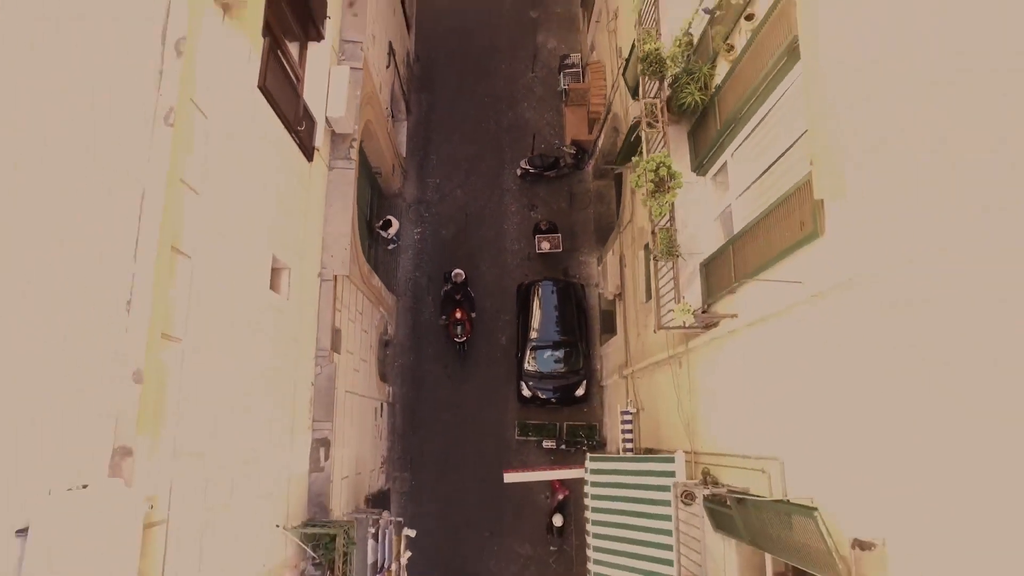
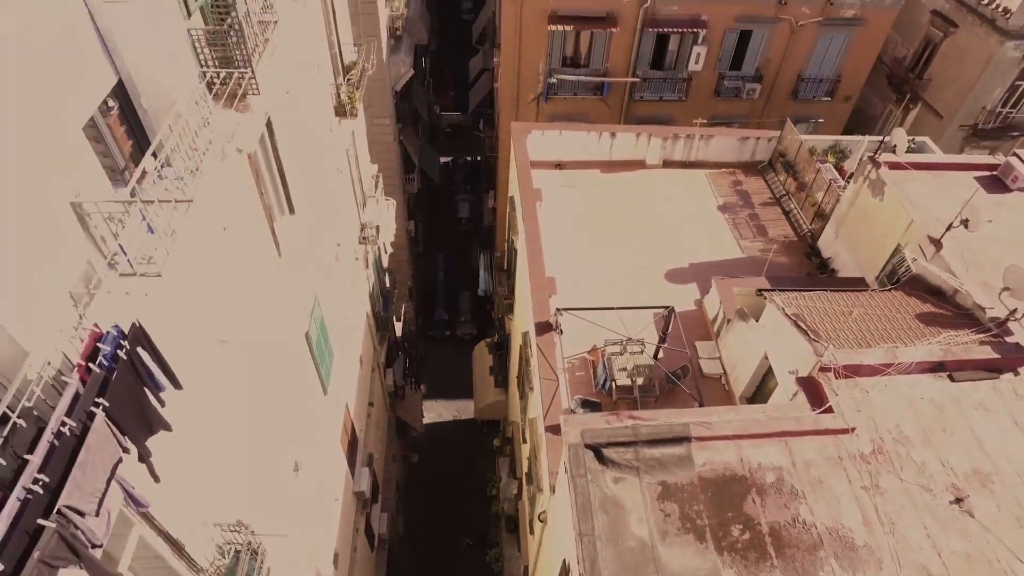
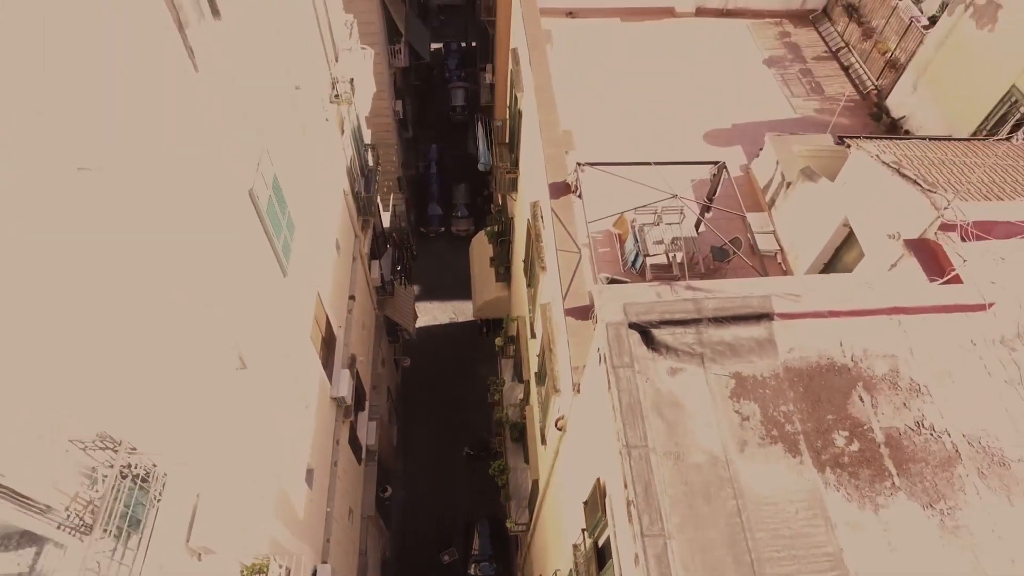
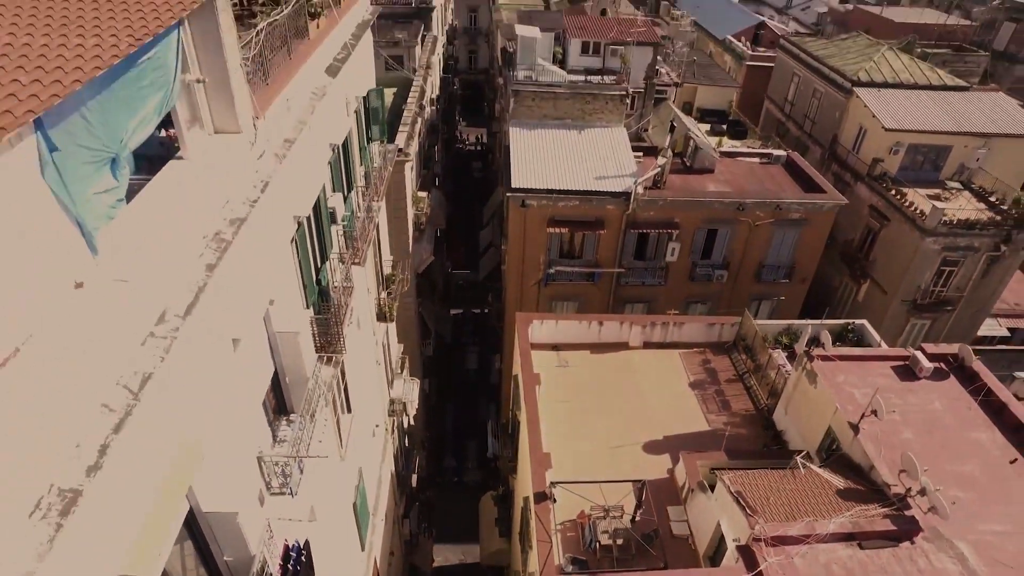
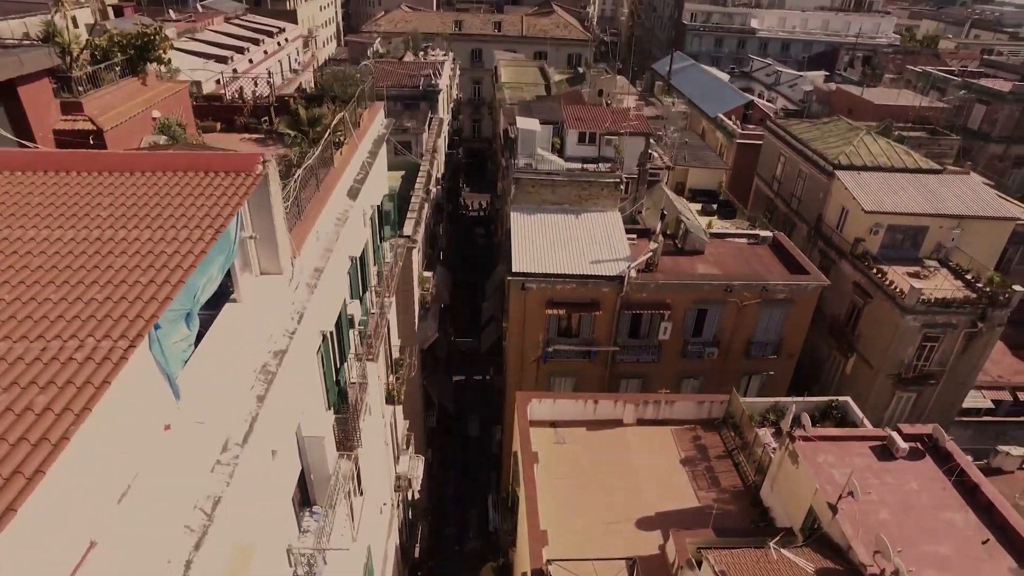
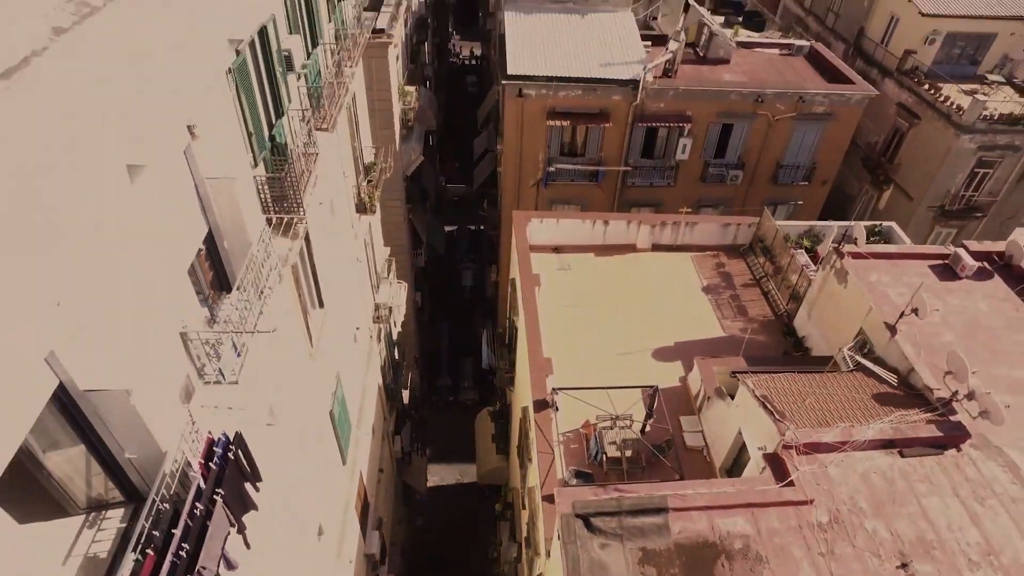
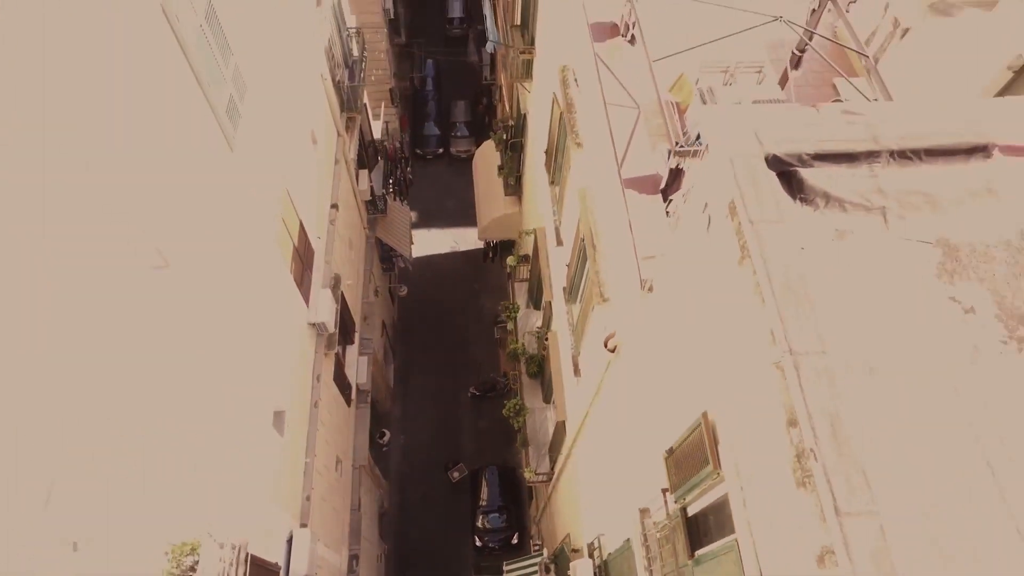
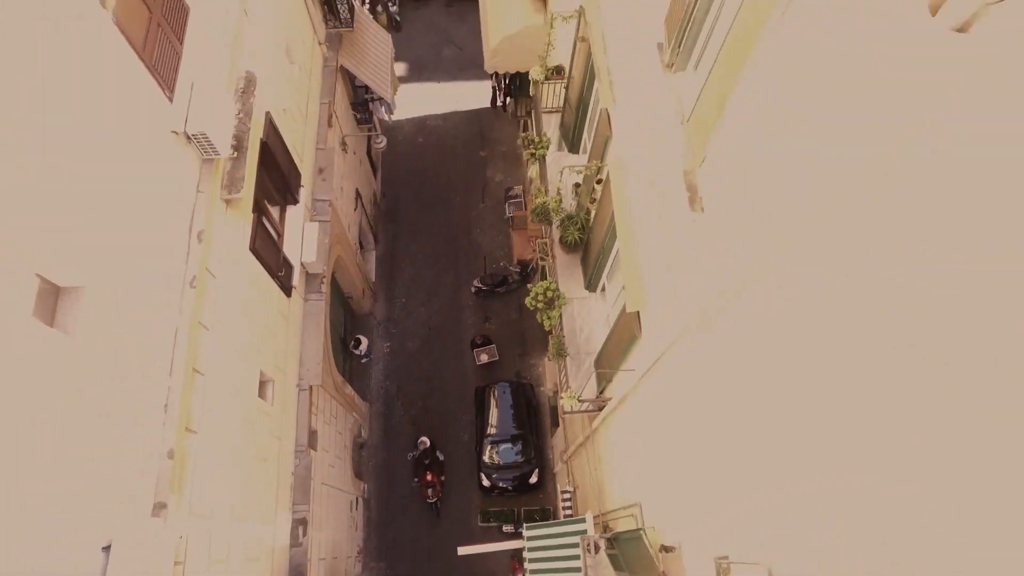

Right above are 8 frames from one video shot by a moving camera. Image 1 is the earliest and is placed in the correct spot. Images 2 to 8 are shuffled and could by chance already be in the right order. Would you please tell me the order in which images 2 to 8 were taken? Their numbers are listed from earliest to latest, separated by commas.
8, 7, 3, 2, 6, 4, 5
